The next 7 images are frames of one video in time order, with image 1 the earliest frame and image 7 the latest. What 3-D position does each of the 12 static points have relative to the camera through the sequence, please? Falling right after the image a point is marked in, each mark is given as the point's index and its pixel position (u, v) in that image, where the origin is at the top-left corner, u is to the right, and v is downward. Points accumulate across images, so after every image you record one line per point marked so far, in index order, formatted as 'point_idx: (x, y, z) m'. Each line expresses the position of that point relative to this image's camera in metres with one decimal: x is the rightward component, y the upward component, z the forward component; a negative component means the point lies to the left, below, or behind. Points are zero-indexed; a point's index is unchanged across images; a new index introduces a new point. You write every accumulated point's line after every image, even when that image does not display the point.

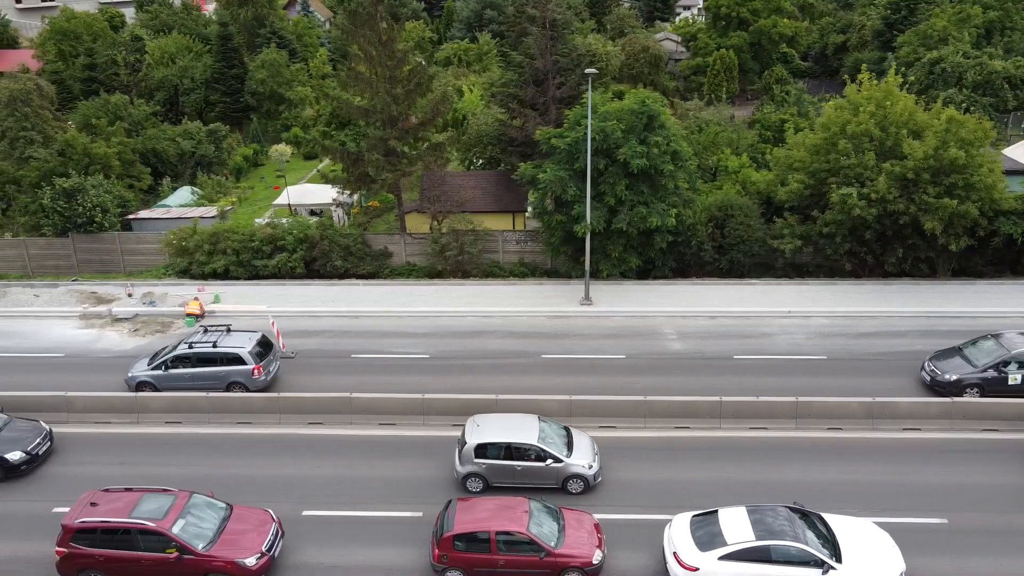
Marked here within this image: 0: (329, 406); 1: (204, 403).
0: (-3.5, -2.2, +20.4) m
1: (-6.1, -2.3, +20.7) m
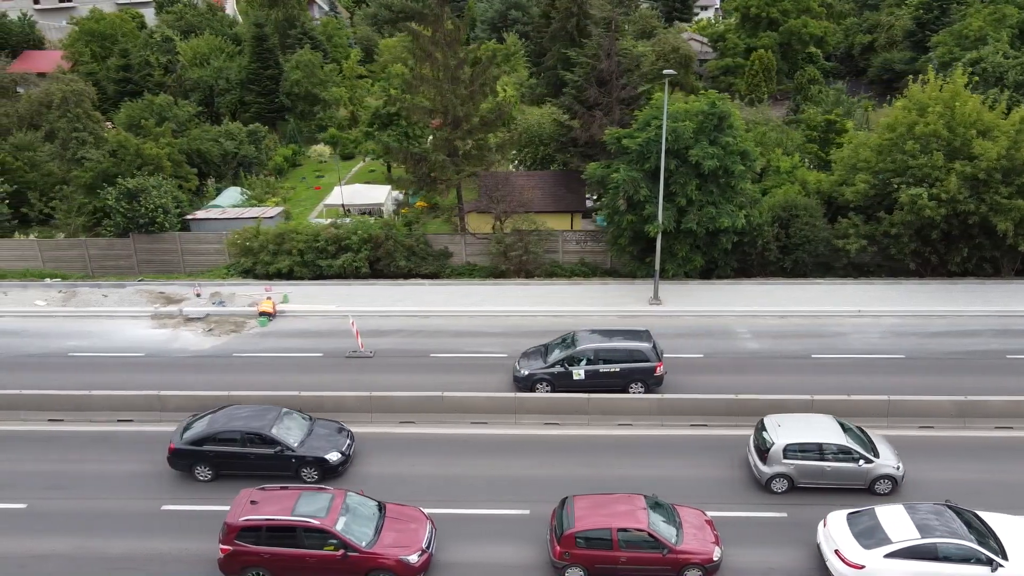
0: (-1.7, -2.2, +20.5) m
1: (-4.3, -2.3, +20.8) m
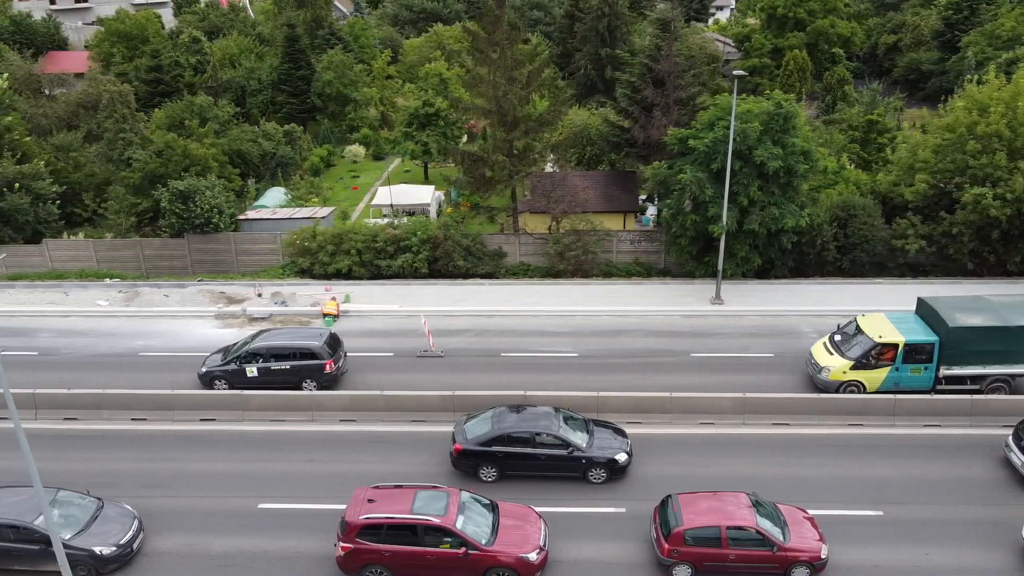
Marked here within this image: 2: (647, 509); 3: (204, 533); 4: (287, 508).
0: (-0.1, -2.2, +20.7) m
1: (-2.6, -2.3, +20.9) m
2: (+2.2, -3.6, +17.1) m
3: (-5.0, -3.9, +16.7) m
4: (-3.8, -3.7, +17.6) m
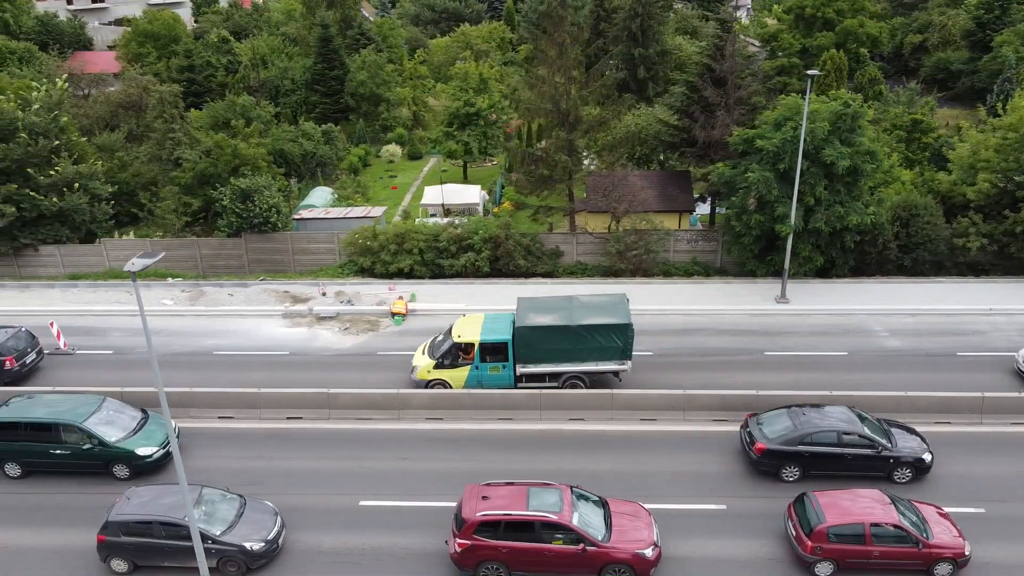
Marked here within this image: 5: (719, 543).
0: (+1.7, -2.2, +20.8) m
1: (-0.9, -2.2, +21.0) m
2: (+3.9, -3.6, +17.2) m
3: (-3.2, -3.9, +16.8) m
4: (-2.1, -3.6, +17.7) m
5: (+3.2, -3.9, +16.0) m
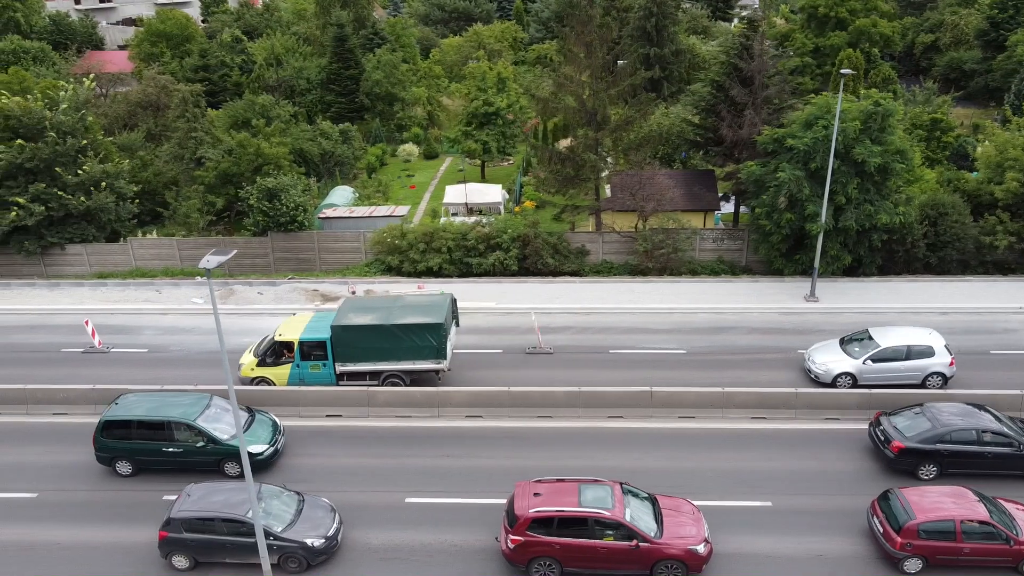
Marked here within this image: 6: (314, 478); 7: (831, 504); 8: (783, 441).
0: (+2.5, -2.2, +20.8) m
1: (-0.1, -2.2, +21.1) m
2: (+4.7, -3.5, +17.3) m
3: (-2.4, -3.8, +16.9) m
4: (-1.3, -3.6, +17.8) m
5: (+4.0, -3.8, +16.0) m
6: (-3.5, -3.4, +18.5) m
7: (+5.2, -3.5, +17.1) m
8: (+5.1, -2.9, +19.7) m
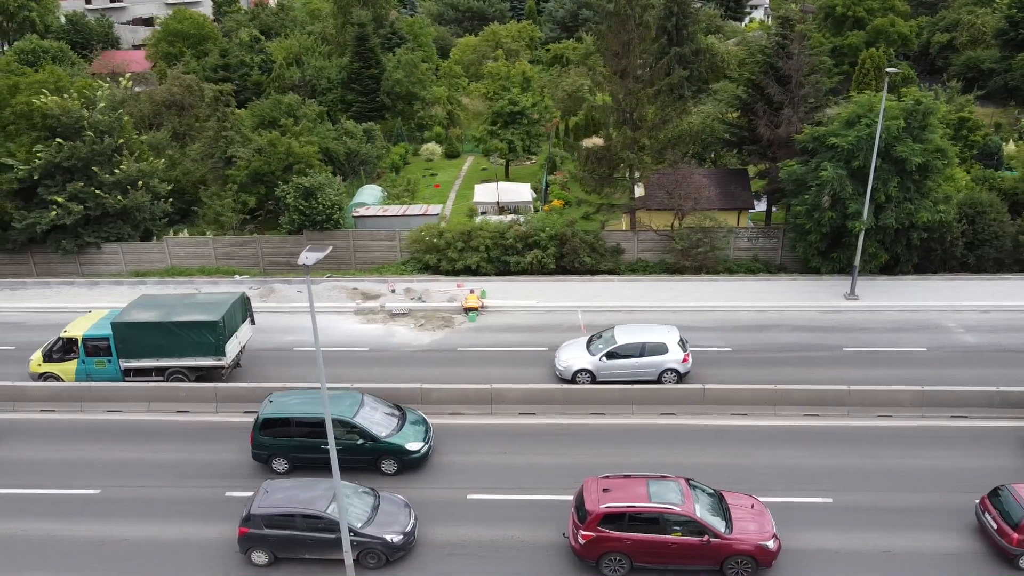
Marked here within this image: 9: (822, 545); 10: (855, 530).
0: (+3.5, -2.1, +20.9) m
1: (+1.0, -2.2, +21.2) m
2: (+5.8, -3.5, +17.4) m
3: (-1.4, -3.8, +17.0) m
4: (-0.2, -3.6, +17.9) m
5: (+5.1, -3.8, +16.1) m
6: (-2.5, -3.3, +18.6) m
7: (+6.3, -3.5, +17.2) m
8: (+6.2, -2.8, +19.8) m
9: (+4.8, -3.9, +16.0) m
10: (+5.4, -3.8, +16.3) m
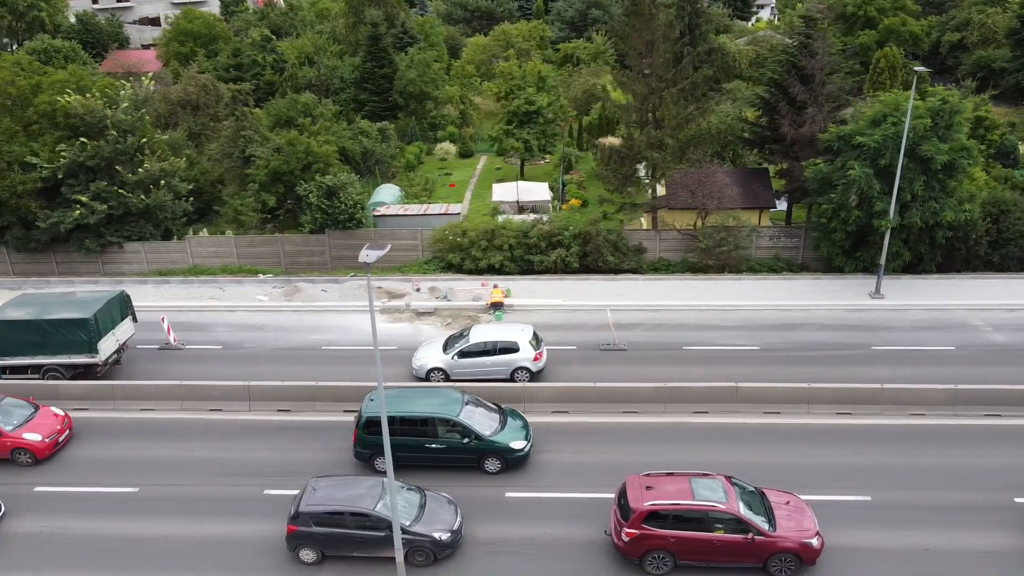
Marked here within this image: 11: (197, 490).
0: (+4.2, -2.1, +21.0) m
1: (+1.7, -2.1, +21.2) m
2: (+6.5, -3.4, +17.4) m
3: (-0.7, -3.8, +17.0) m
4: (+0.5, -3.5, +17.9) m
5: (+5.7, -3.8, +16.2) m
6: (-1.8, -3.3, +18.6) m
7: (+7.0, -3.5, +17.2) m
8: (+6.8, -2.8, +19.9) m
9: (+5.5, -3.9, +16.0) m
10: (+6.1, -3.7, +16.4) m
11: (-5.3, -3.4, +17.8) m
